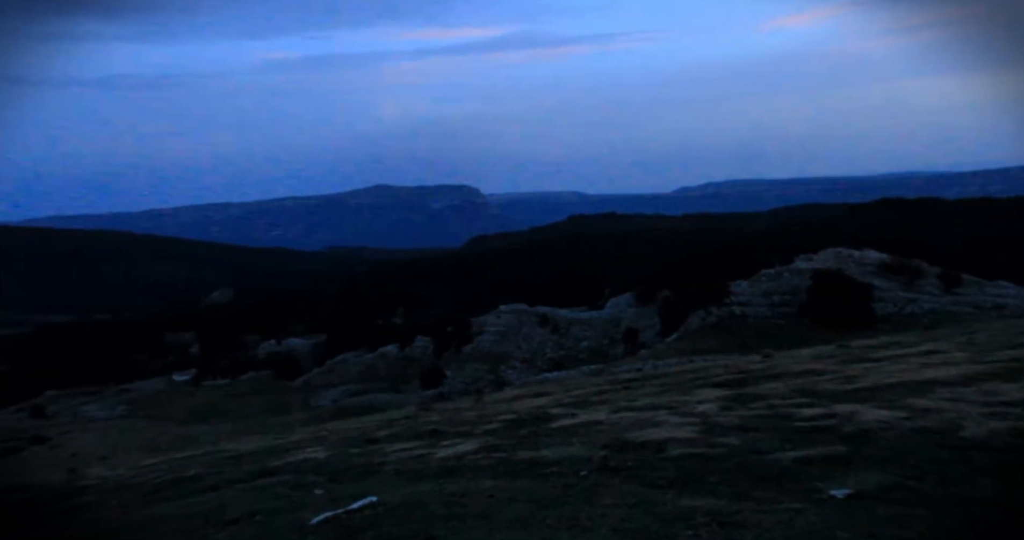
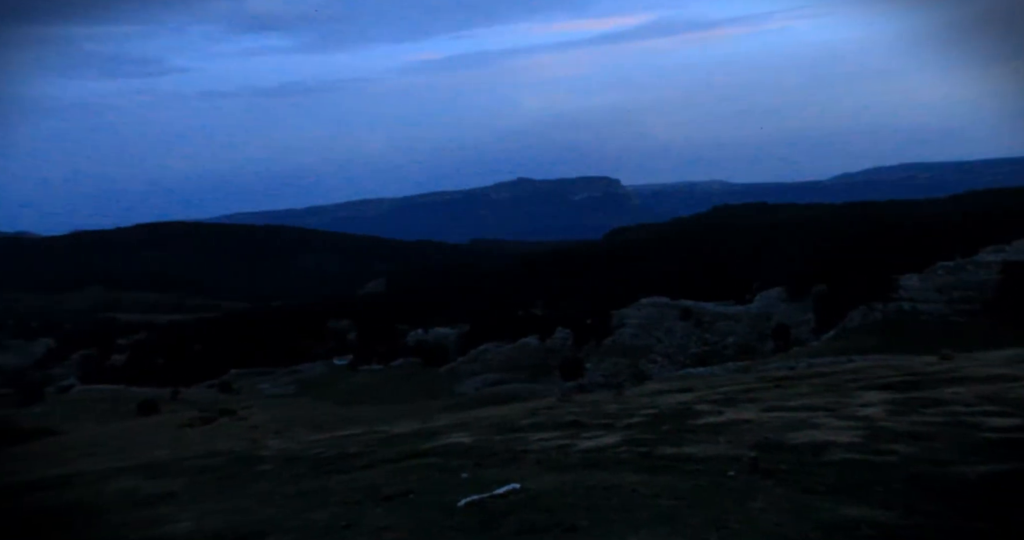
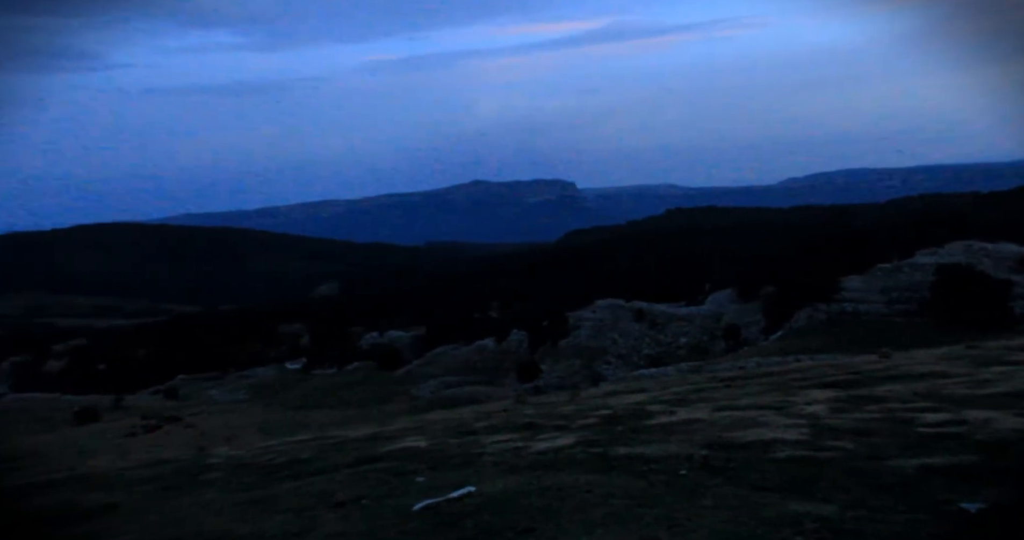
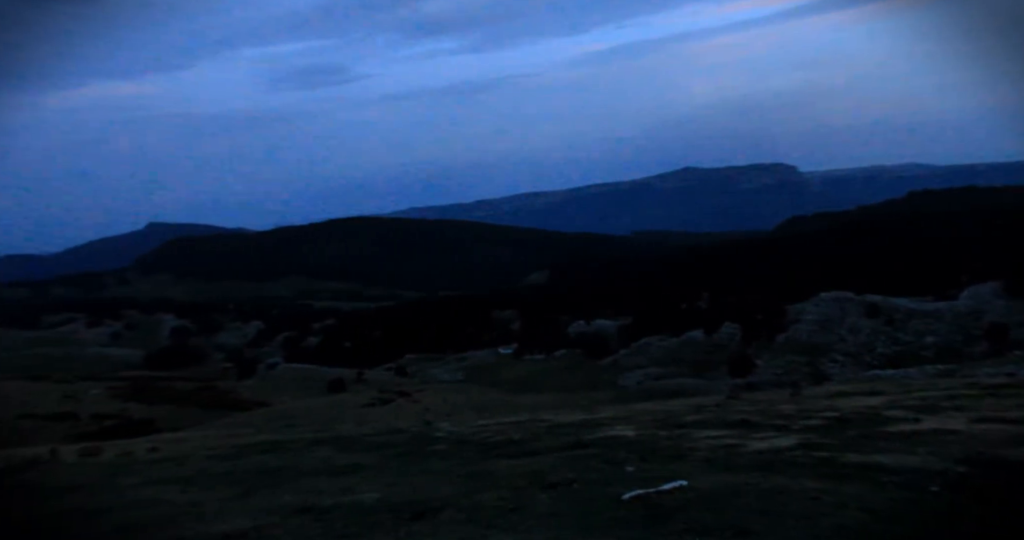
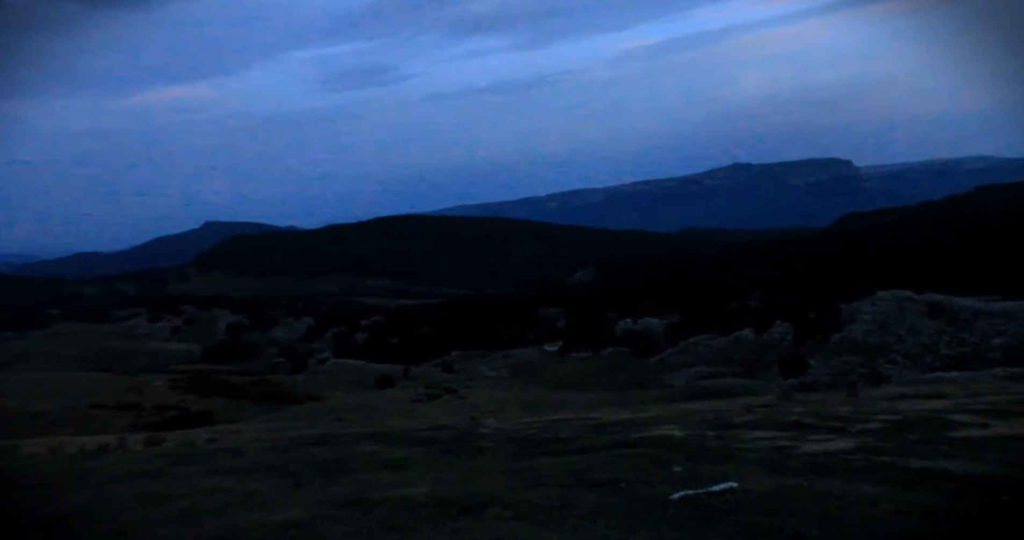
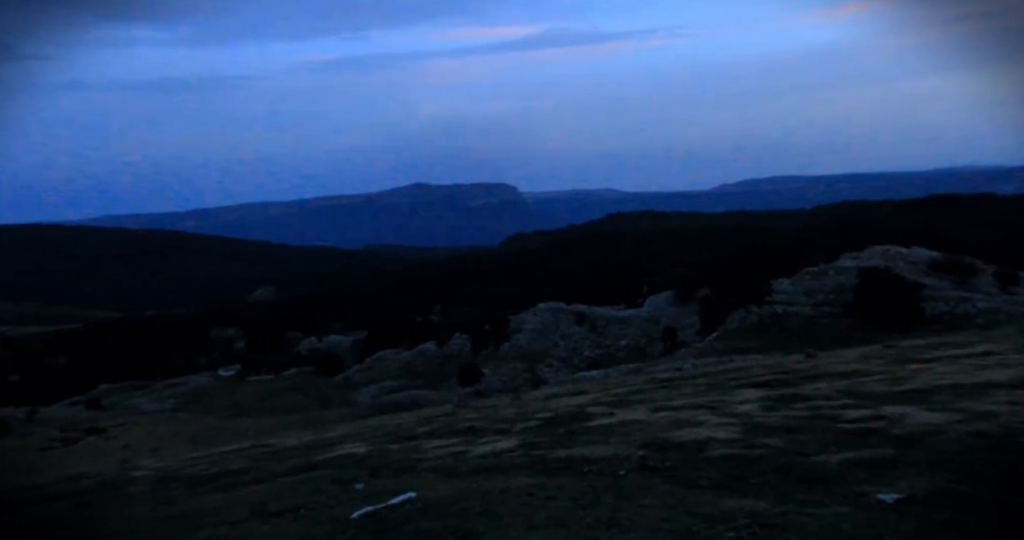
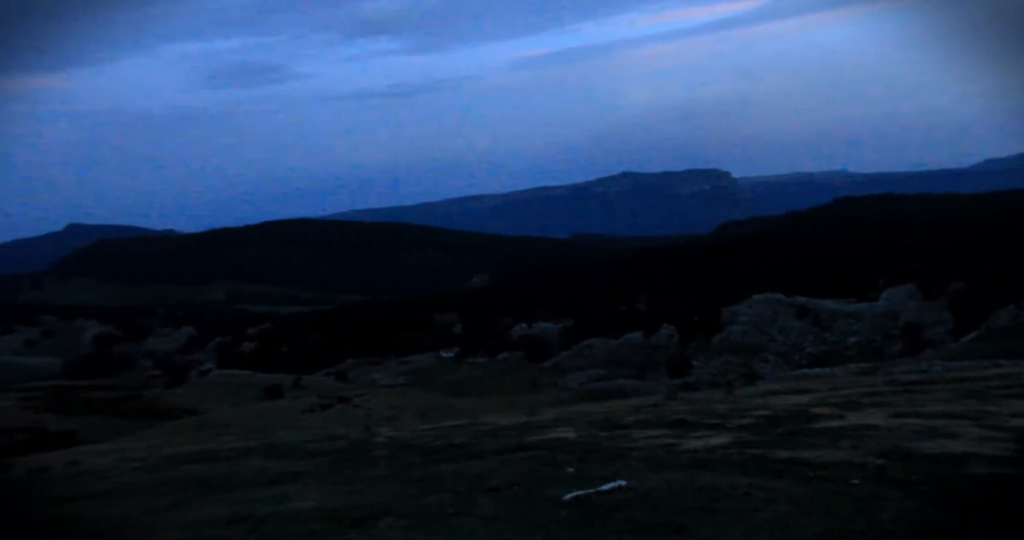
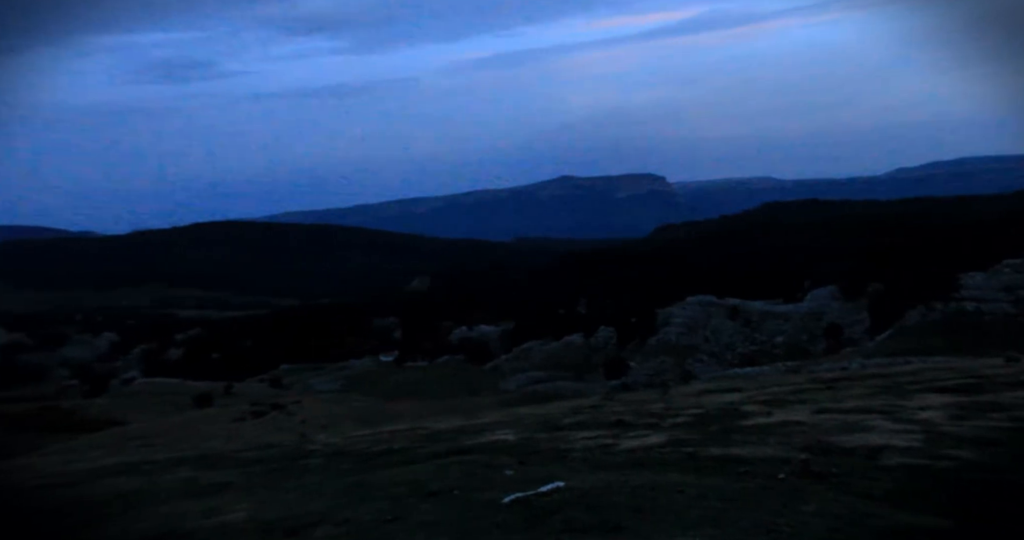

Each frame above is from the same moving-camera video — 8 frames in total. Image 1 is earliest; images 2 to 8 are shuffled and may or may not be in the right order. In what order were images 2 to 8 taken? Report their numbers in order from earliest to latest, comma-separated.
6, 3, 2, 8, 7, 4, 5
